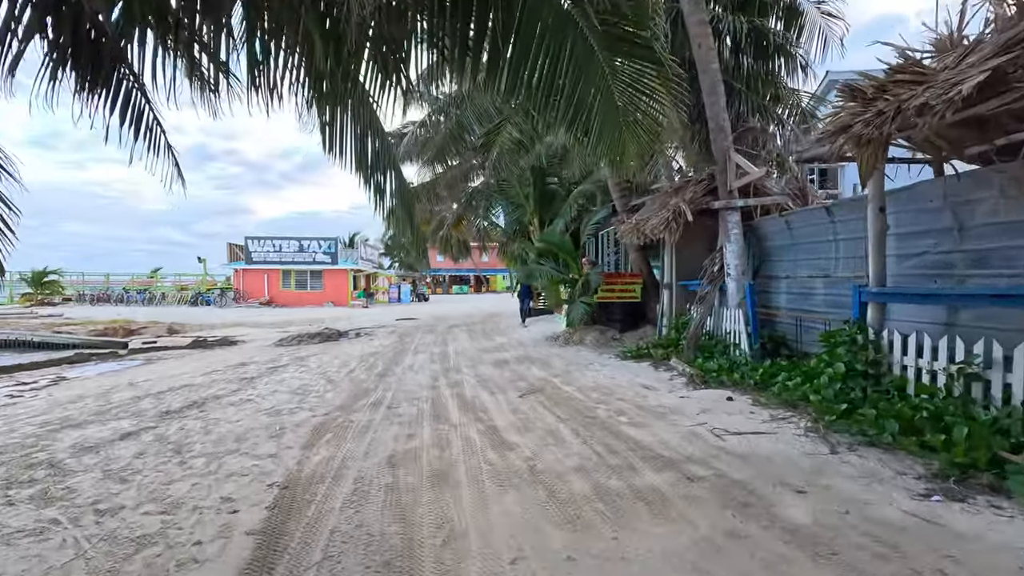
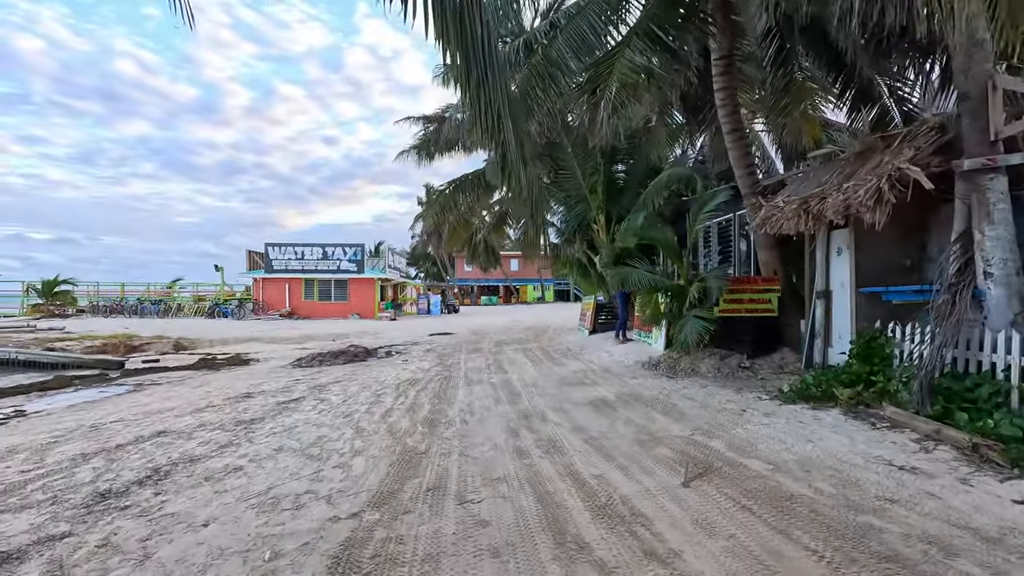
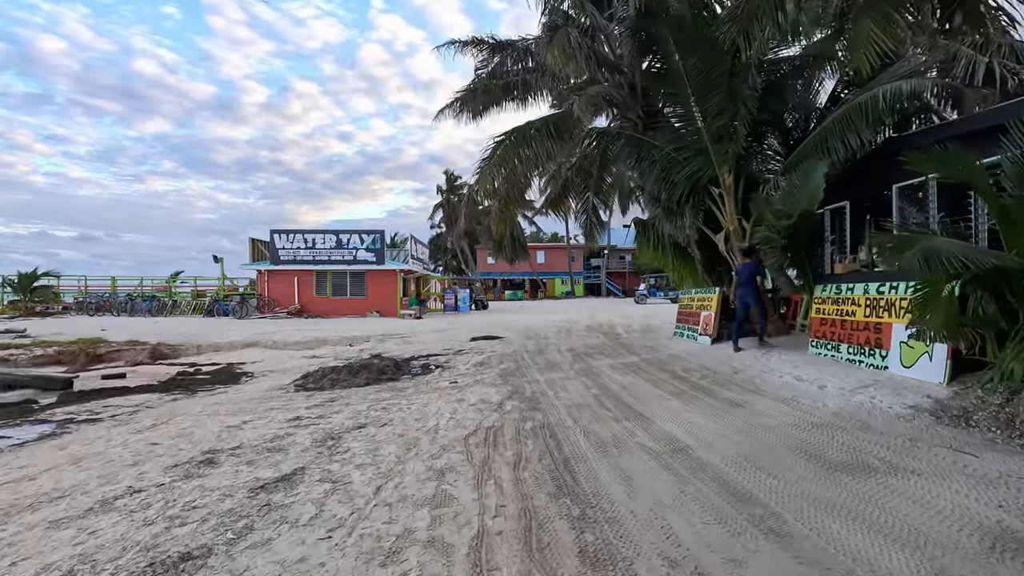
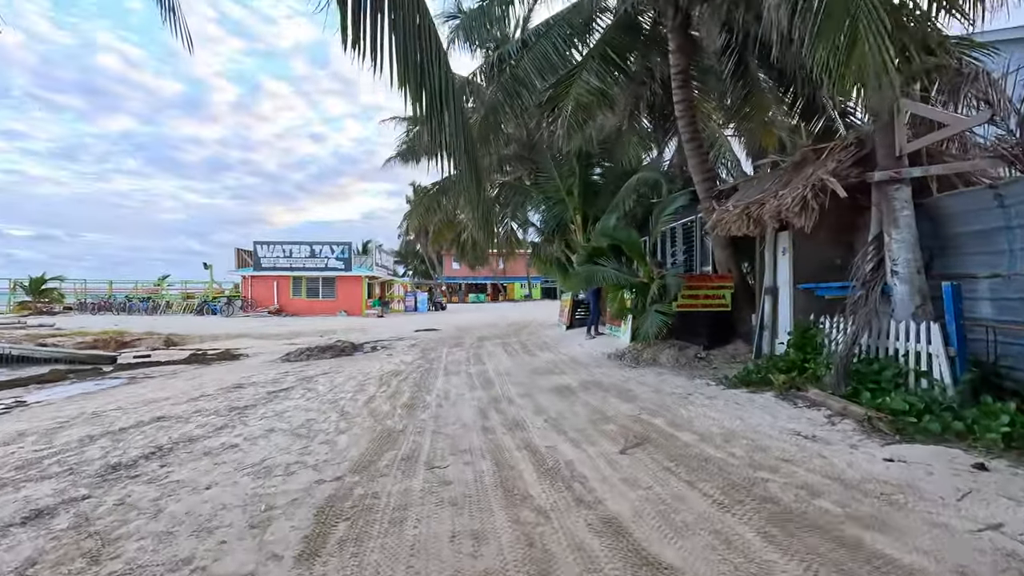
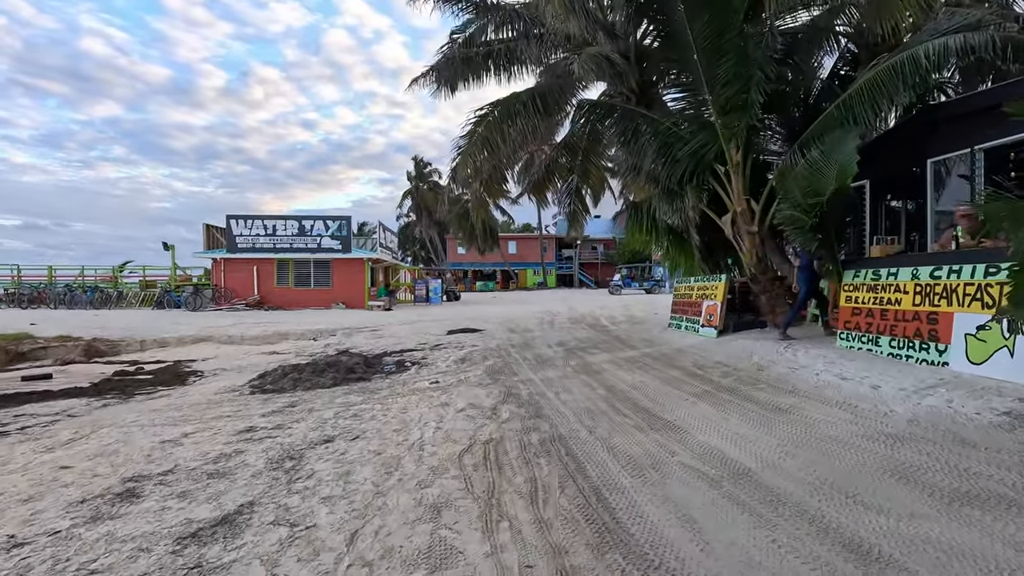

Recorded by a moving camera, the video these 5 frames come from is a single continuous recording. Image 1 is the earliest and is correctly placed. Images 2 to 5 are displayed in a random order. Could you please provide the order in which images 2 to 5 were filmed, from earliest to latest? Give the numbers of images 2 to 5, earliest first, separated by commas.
4, 2, 3, 5
